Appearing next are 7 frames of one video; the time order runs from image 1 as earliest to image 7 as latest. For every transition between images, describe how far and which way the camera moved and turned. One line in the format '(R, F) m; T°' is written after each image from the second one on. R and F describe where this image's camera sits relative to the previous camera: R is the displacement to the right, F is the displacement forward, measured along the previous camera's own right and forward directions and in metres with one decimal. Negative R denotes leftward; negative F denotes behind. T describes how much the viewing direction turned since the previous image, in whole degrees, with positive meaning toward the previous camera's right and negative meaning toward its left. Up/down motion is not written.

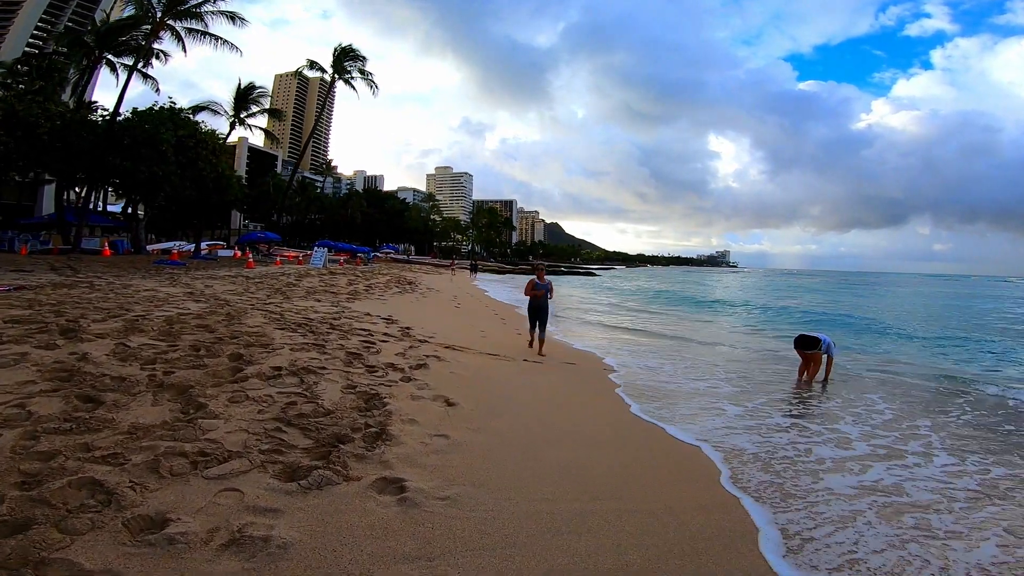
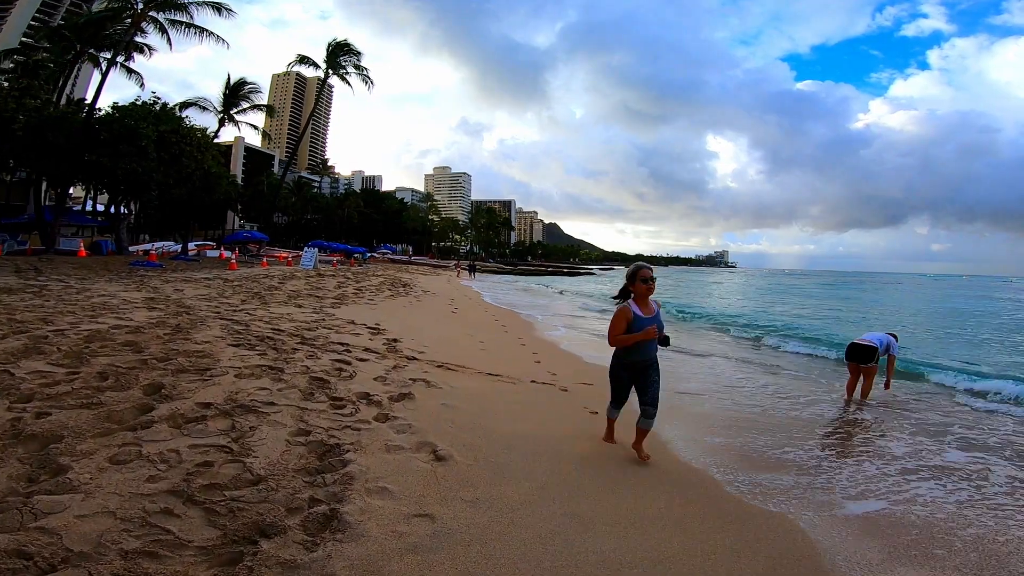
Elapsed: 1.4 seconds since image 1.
(-0.1, +1.2) m; 0°
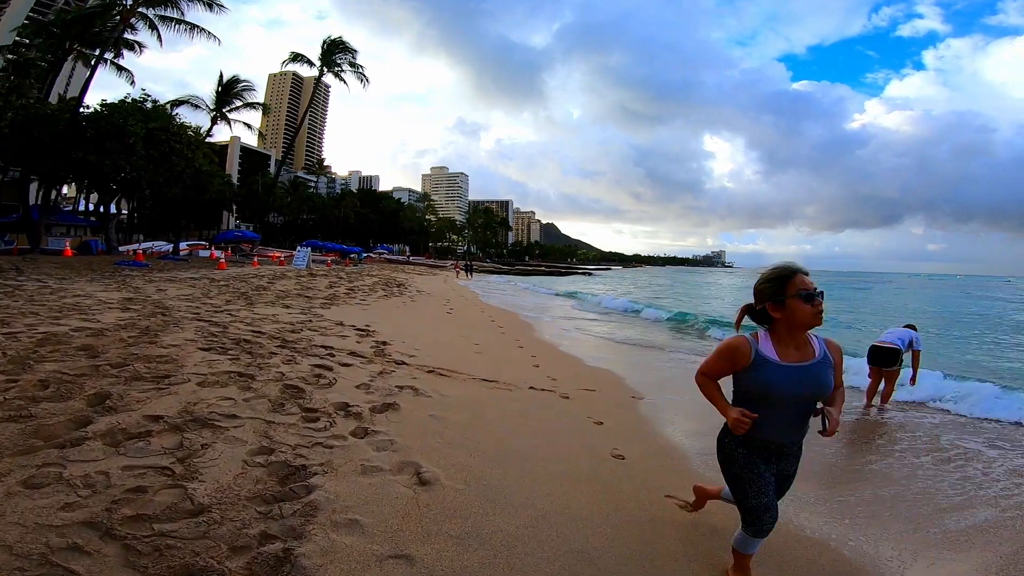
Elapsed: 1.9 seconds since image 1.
(0.0, +0.4) m; 0°
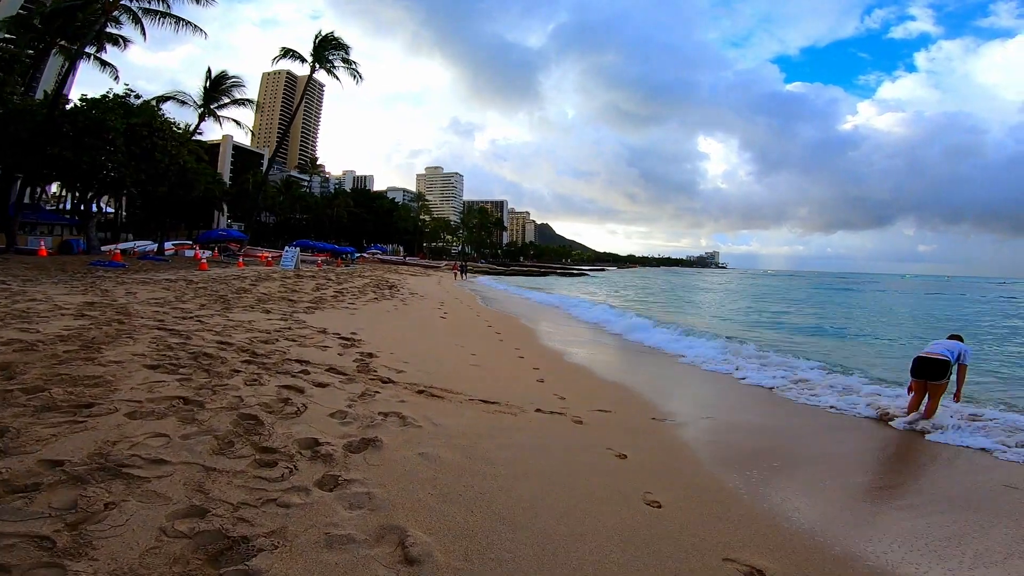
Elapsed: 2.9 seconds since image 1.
(-0.1, +0.7) m; +1°
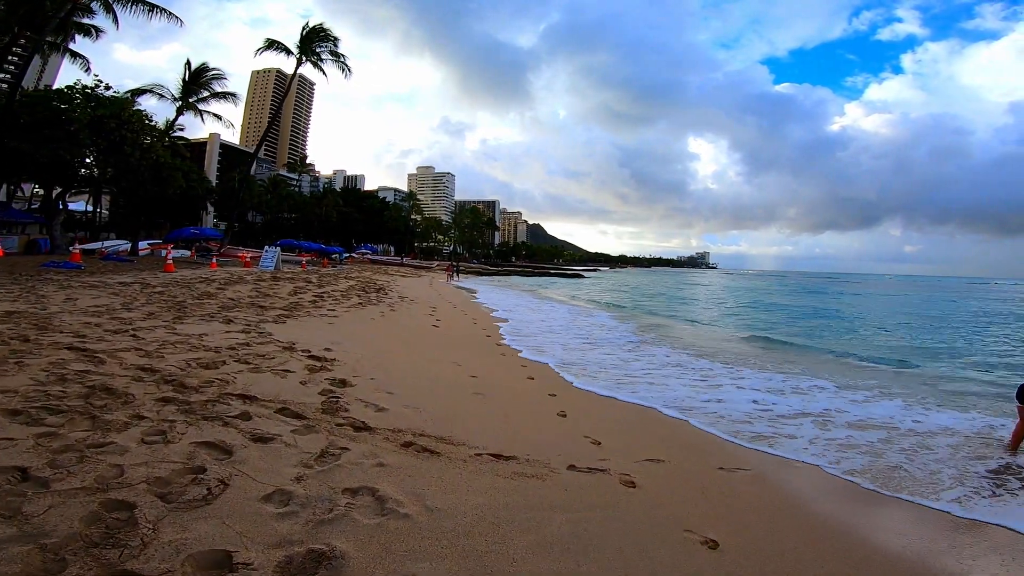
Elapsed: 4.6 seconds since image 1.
(-0.2, +1.3) m; +1°
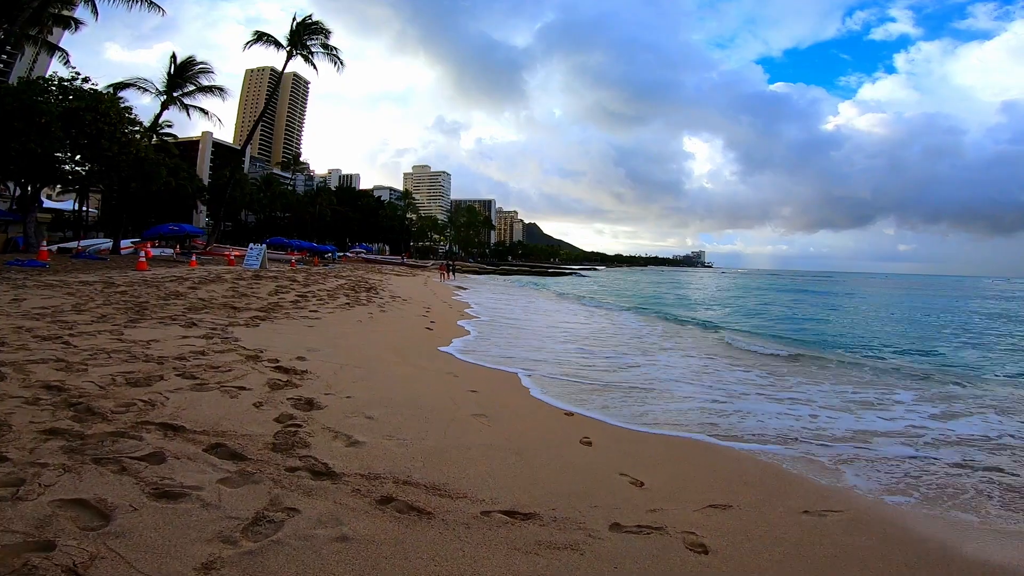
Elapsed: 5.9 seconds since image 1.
(-0.1, +0.9) m; 0°
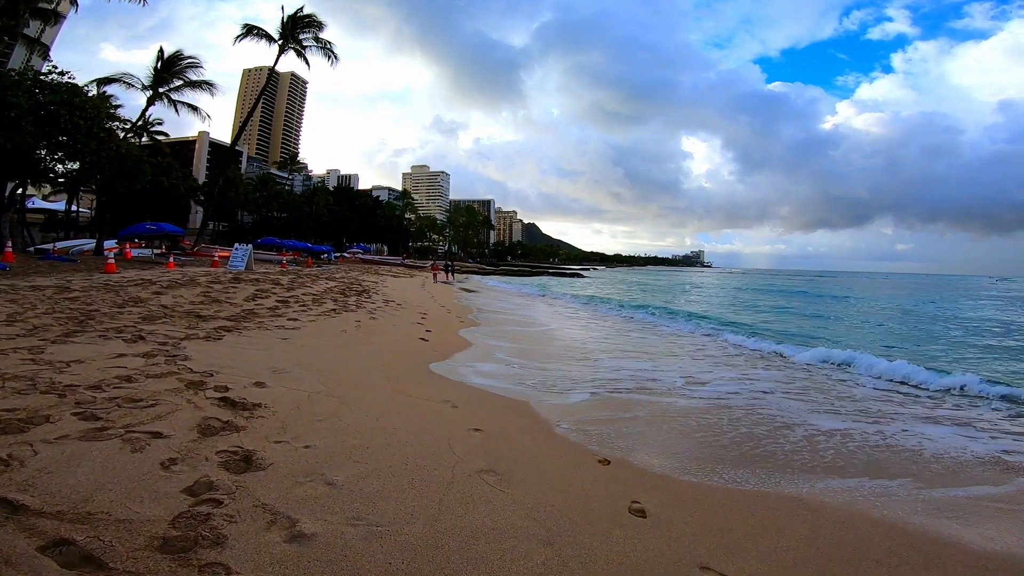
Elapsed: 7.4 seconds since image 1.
(-0.1, +1.0) m; 0°
